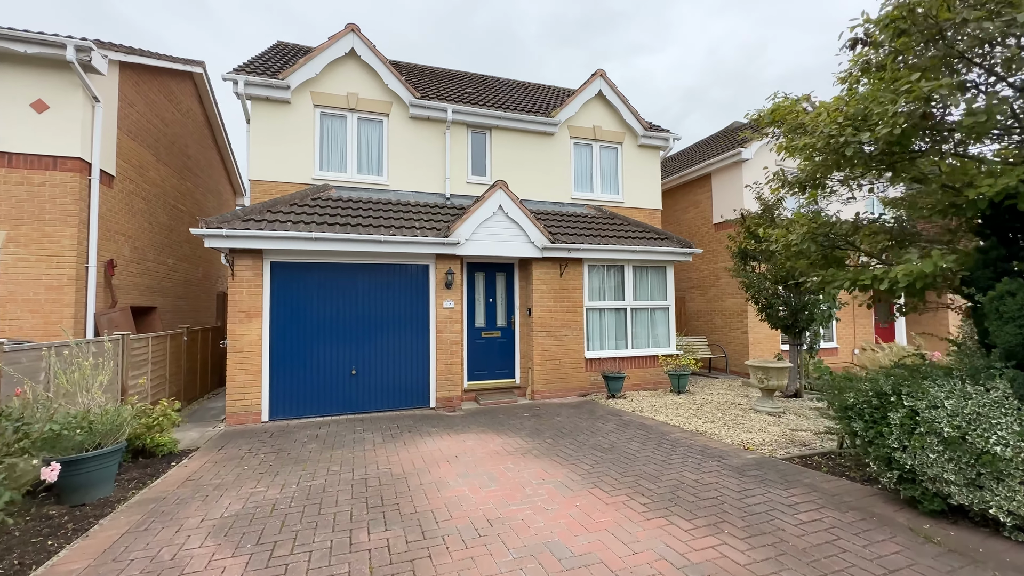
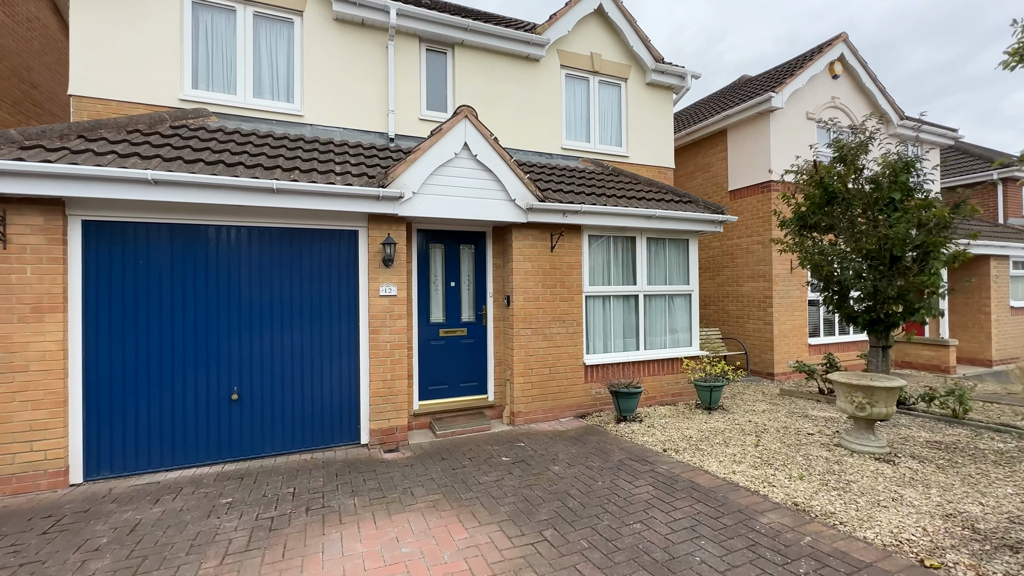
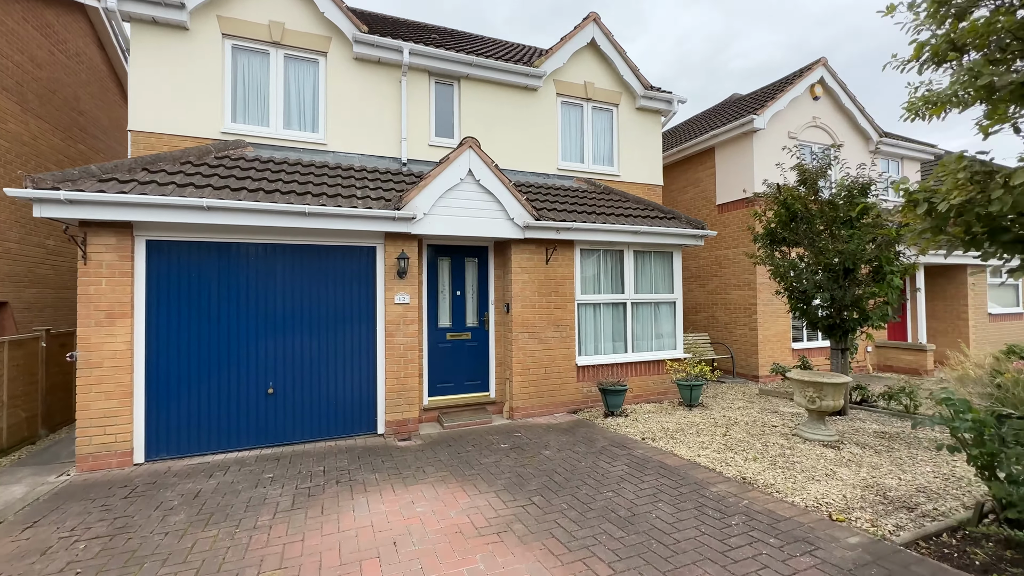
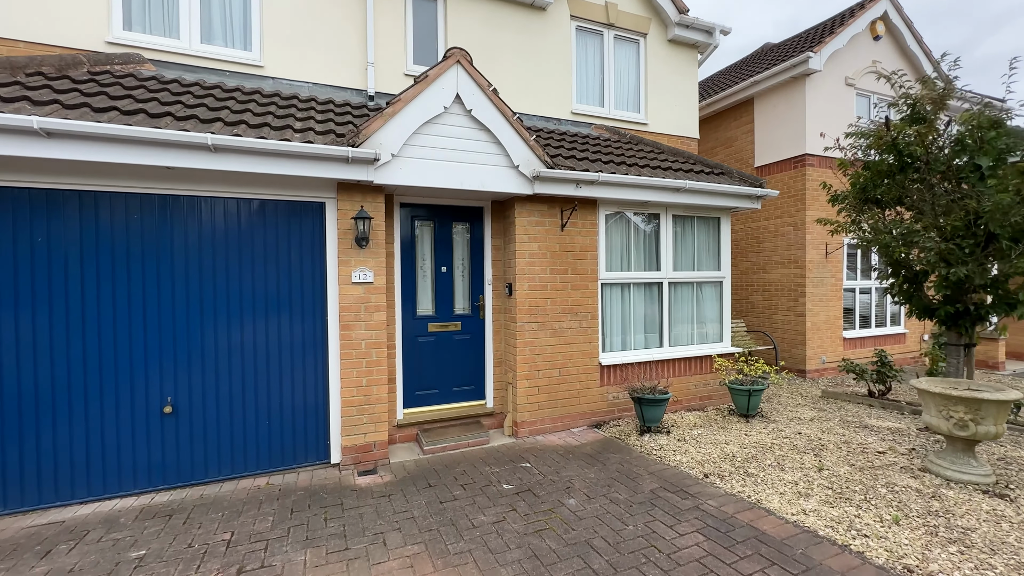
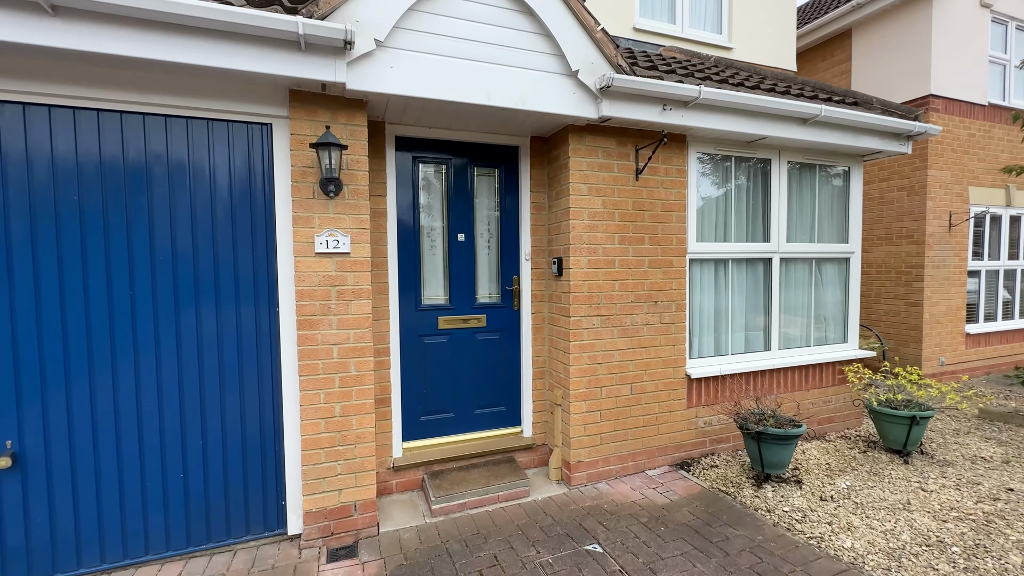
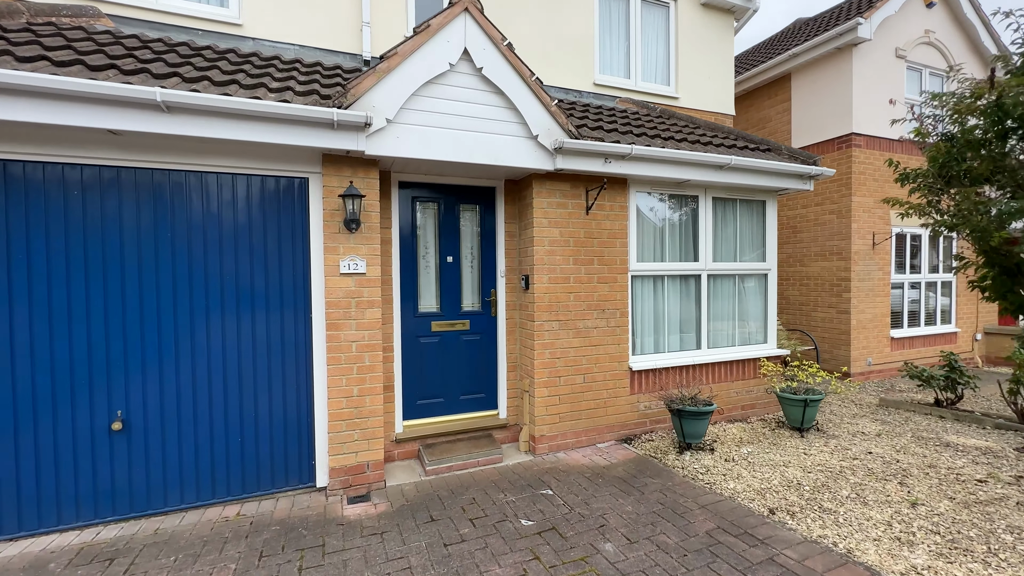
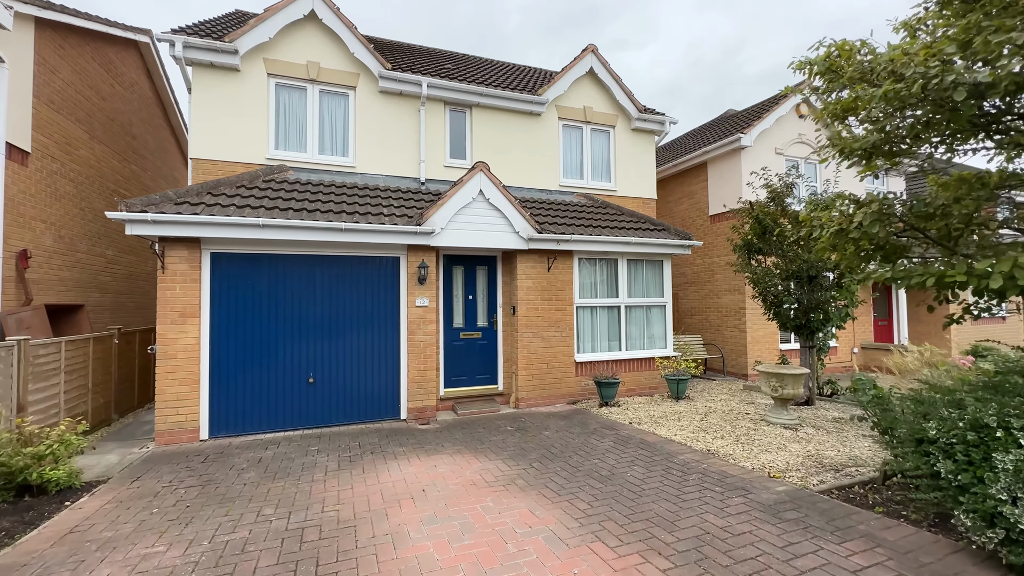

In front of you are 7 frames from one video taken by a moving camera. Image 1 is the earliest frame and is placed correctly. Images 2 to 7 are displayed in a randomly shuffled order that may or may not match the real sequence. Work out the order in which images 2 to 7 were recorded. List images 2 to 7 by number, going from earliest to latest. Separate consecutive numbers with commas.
7, 3, 2, 4, 6, 5
